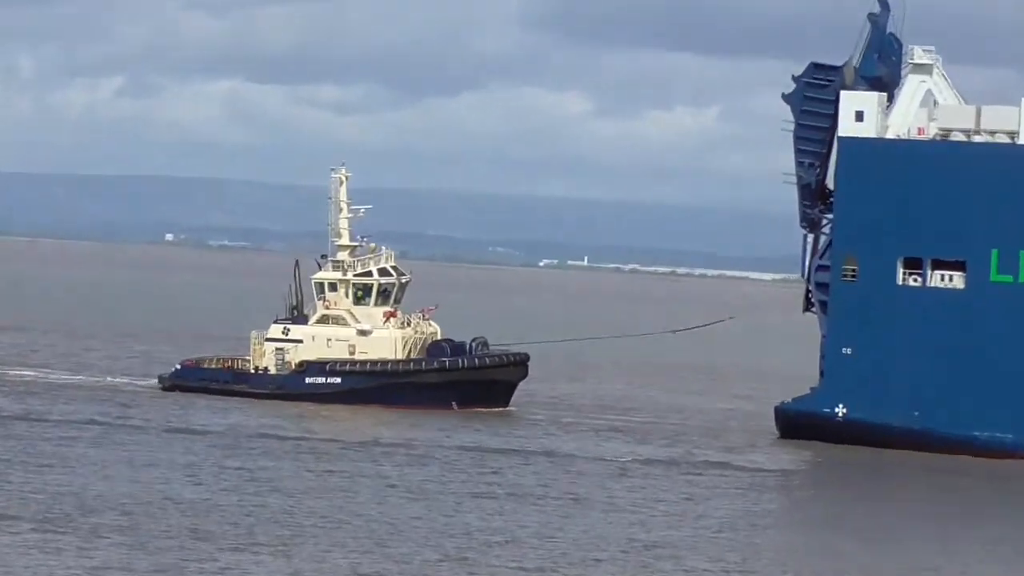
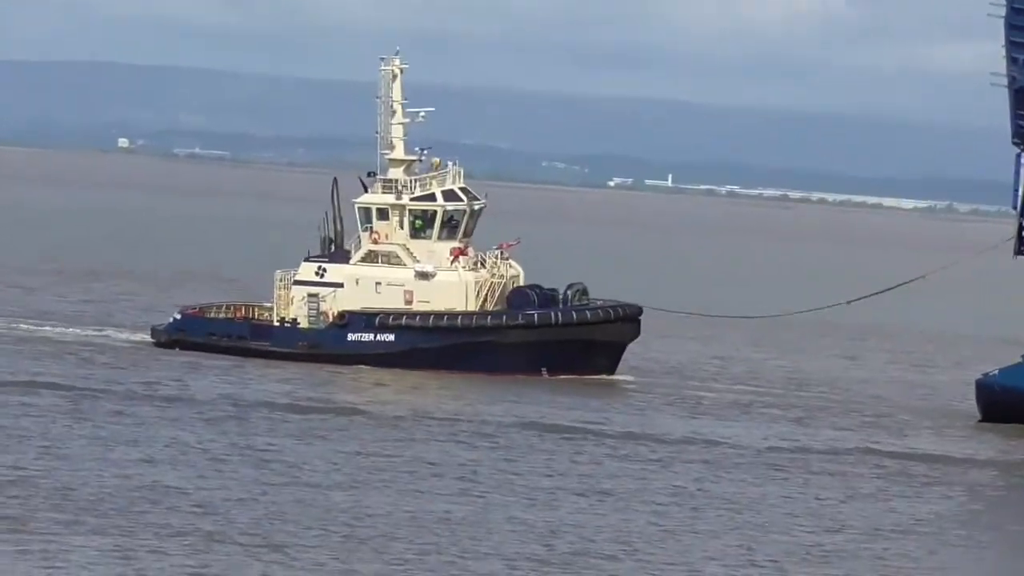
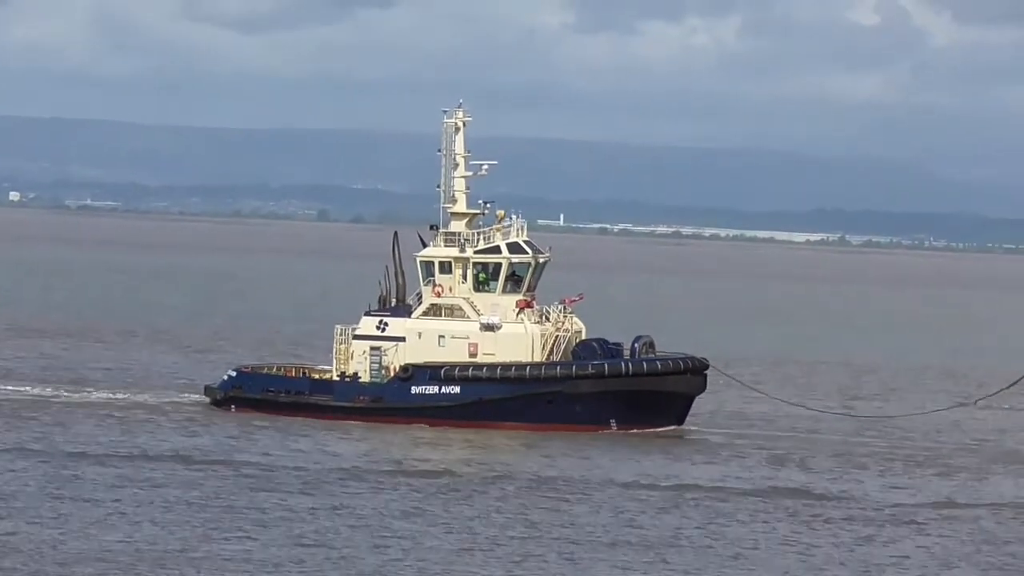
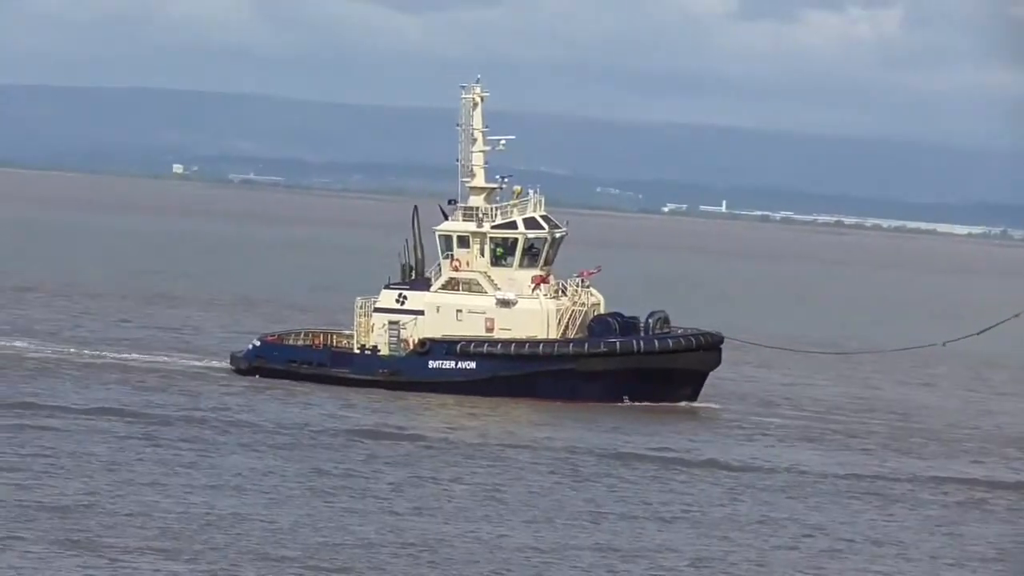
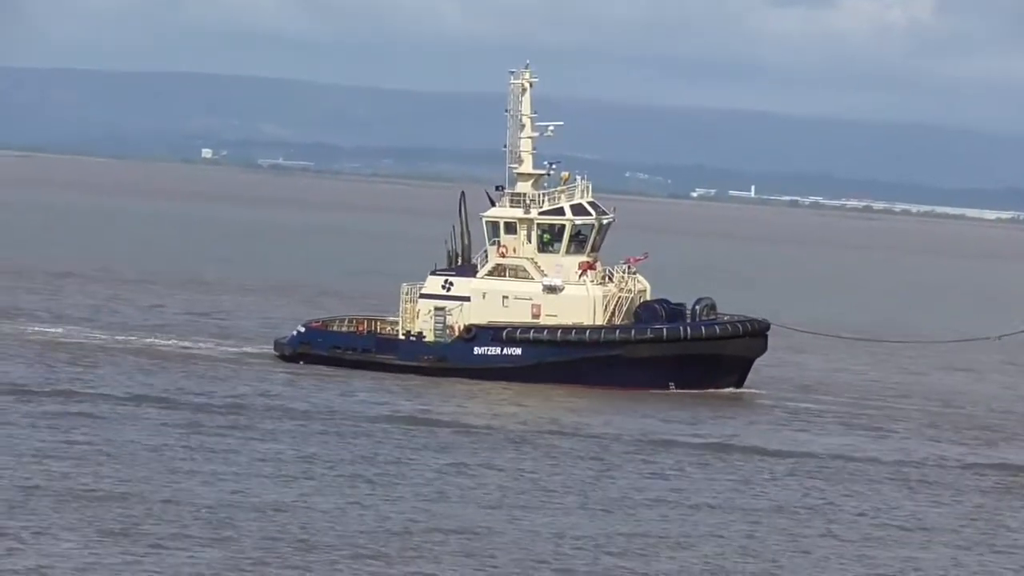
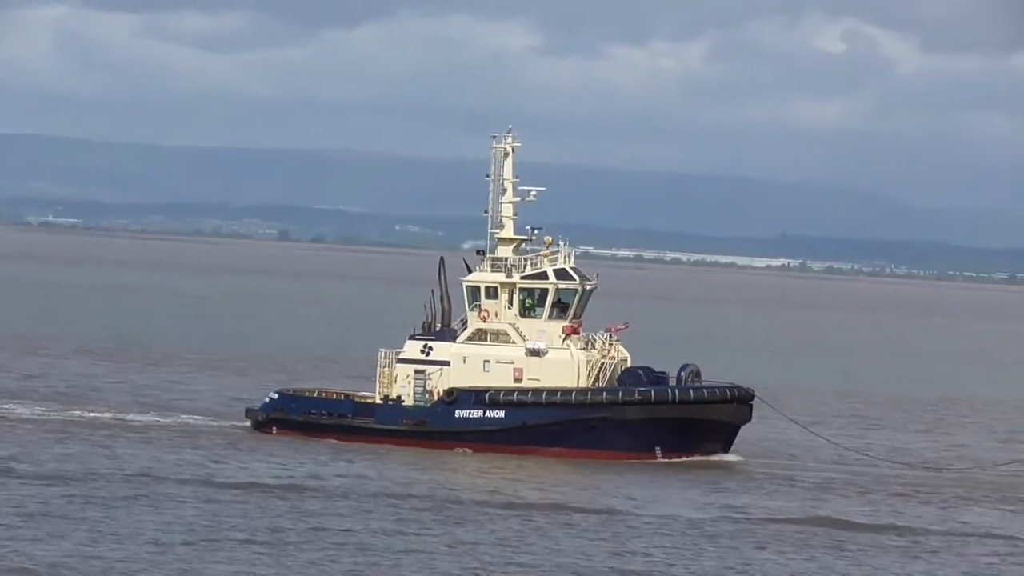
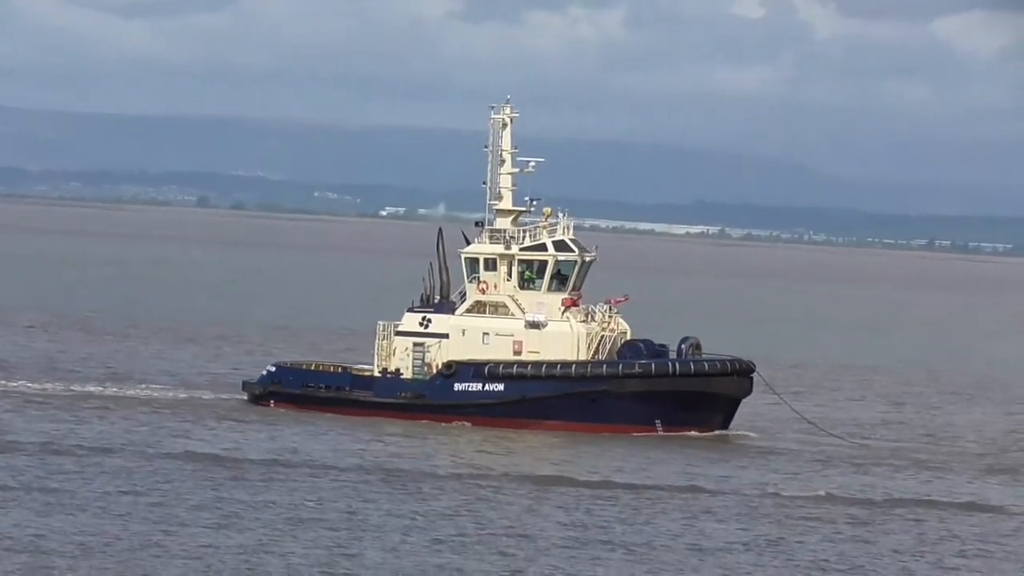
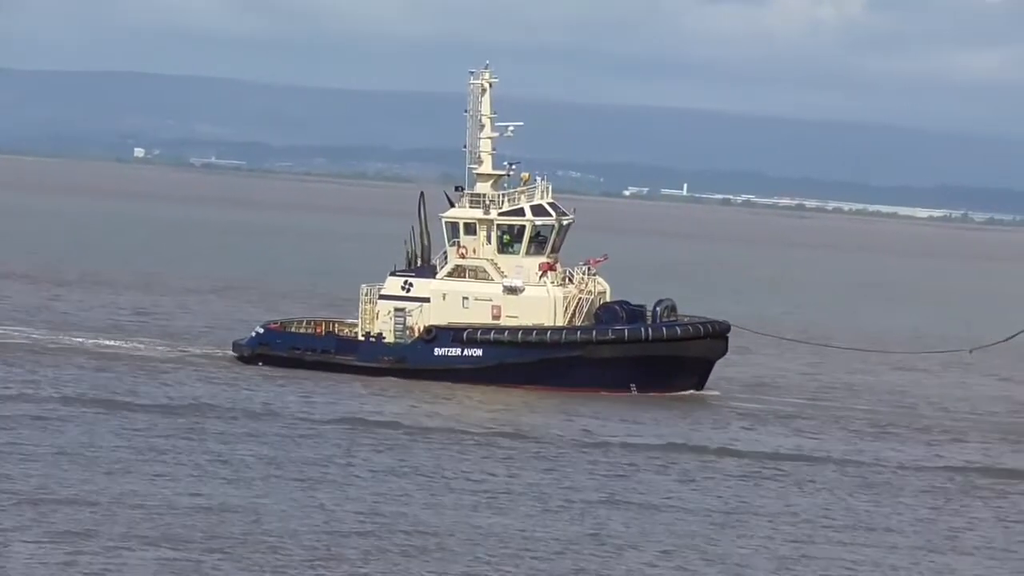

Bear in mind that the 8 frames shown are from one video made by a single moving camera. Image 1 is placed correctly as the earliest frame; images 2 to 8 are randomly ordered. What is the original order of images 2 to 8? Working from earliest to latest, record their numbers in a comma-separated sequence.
2, 4, 5, 8, 3, 6, 7
